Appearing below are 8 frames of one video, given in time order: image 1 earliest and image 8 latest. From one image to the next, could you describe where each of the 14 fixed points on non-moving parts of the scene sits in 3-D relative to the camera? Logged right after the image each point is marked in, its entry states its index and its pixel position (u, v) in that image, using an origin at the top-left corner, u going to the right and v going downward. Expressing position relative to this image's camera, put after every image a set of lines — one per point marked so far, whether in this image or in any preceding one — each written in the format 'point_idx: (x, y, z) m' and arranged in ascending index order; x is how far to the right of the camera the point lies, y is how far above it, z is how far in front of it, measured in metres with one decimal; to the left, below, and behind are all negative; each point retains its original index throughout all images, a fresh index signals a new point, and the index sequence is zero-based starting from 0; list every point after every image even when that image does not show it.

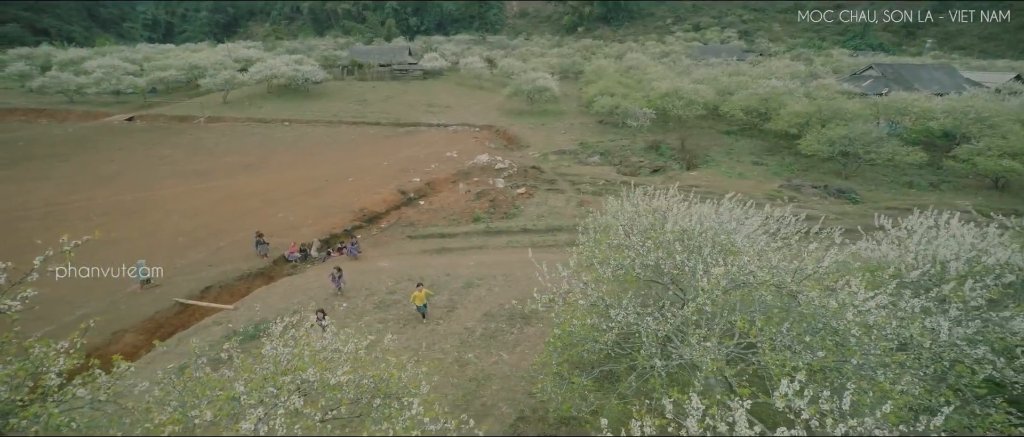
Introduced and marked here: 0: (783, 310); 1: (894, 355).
0: (+7.0, -2.3, +10.5) m
1: (+8.7, -3.1, +9.5) m
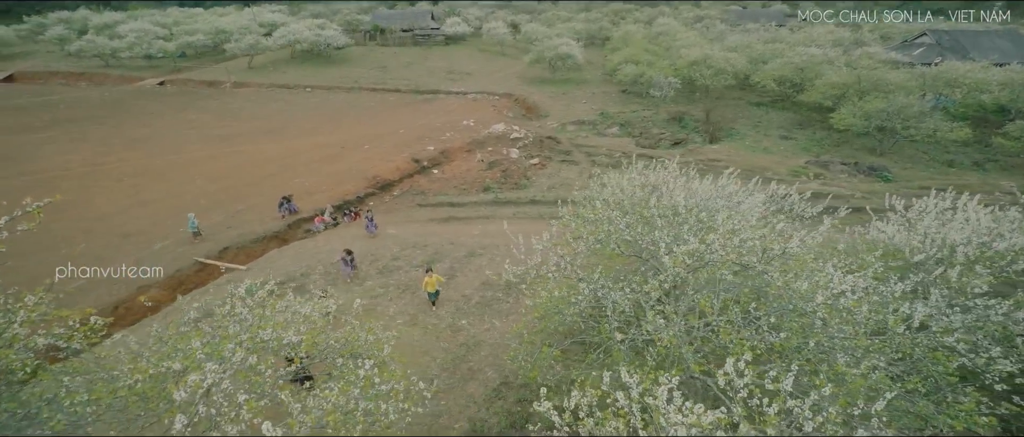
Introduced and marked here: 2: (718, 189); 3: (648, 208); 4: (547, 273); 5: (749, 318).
0: (+6.1, -1.8, +10.4) m
1: (+7.7, -2.7, +9.3) m
2: (+8.2, +1.2, +15.9) m
3: (+4.6, +0.3, +14.1) m
4: (+1.3, -1.6, +12.1) m
5: (+5.6, -2.4, +9.7) m
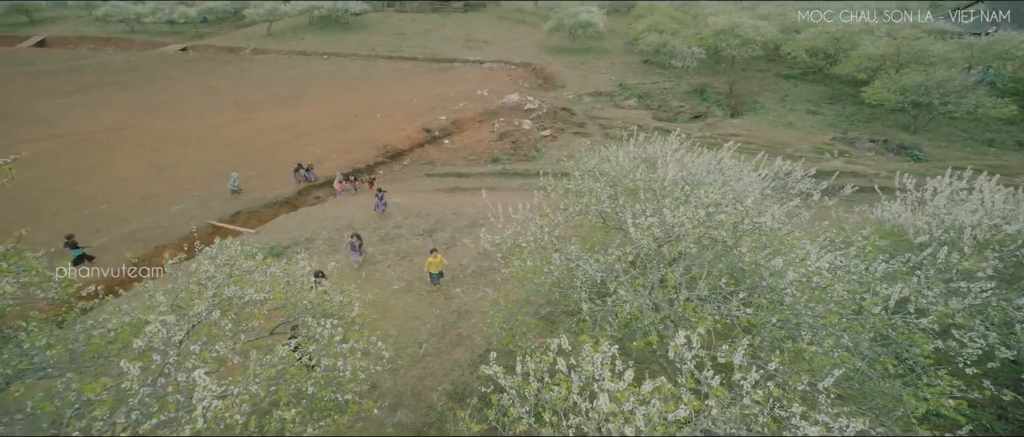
0: (+5.4, -1.1, +10.2) m
1: (+6.9, -2.2, +9.1) m
2: (+7.8, +2.1, +15.5) m
3: (+4.1, +1.2, +13.8) m
4: (+0.6, -0.7, +12.1) m
5: (+4.8, -1.7, +9.6) m
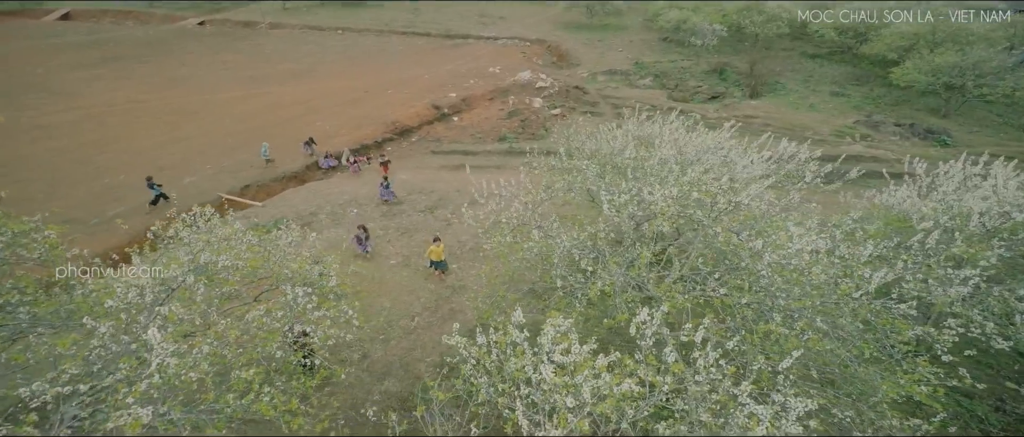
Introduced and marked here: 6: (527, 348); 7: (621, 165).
0: (+4.8, -0.6, +10.1) m
1: (+6.3, -1.8, +8.9) m
2: (+7.5, +2.8, +15.0) m
3: (+3.7, +1.9, +13.6) m
4: (+0.1, 0.0, +12.1) m
5: (+4.2, -1.3, +9.5) m
6: (+0.3, -2.1, +6.9) m
7: (+3.6, +1.7, +13.3) m
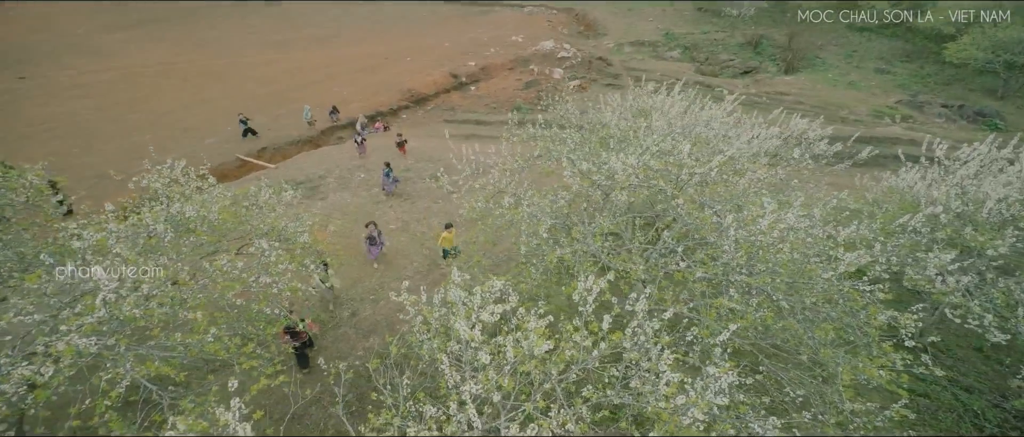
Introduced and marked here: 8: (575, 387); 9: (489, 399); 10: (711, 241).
0: (+4.0, 0.0, +9.8) m
1: (+5.3, -1.2, +8.7) m
2: (+7.1, +3.6, +14.4) m
3: (+3.2, +2.8, +13.2) m
4: (-0.6, +1.0, +12.1) m
5: (+3.3, -0.6, +9.3) m
6: (-0.8, -1.5, +7.1) m
7: (+3.0, +2.6, +12.9) m
8: (+1.0, -2.6, +6.6) m
9: (-0.3, -2.7, +6.3) m
10: (+4.4, -0.5, +9.2) m
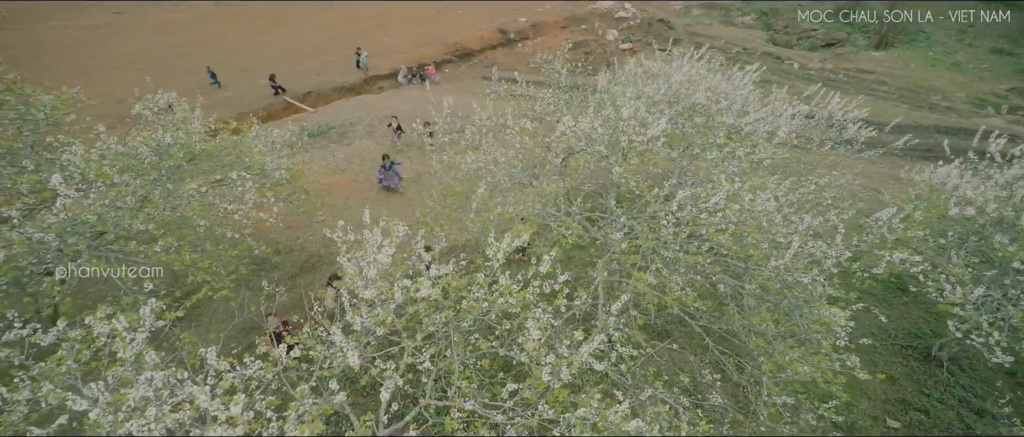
0: (+2.7, +0.7, +9.5) m
1: (+3.8, -0.8, +8.3) m
2: (+6.8, +4.3, +13.3) m
3: (+2.7, +3.8, +12.7) m
4: (-1.3, +2.3, +12.2) m
5: (+1.9, +0.1, +9.1) m
6: (-2.4, -0.5, +7.5) m
7: (+2.5, +3.6, +12.4) m
8: (-0.9, -1.9, +6.9) m
9: (-2.2, -1.9, +6.8) m
10: (+3.1, +0.1, +8.8) m
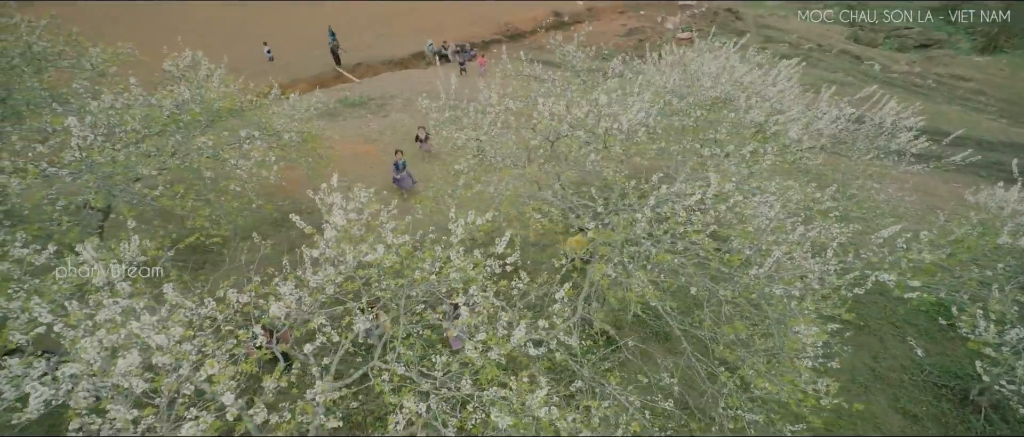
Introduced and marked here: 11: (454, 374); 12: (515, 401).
0: (+2.3, +0.9, +9.1) m
1: (+3.1, -0.7, +7.9) m
2: (+7.1, +4.2, +12.3) m
3: (+2.9, +4.1, +12.2) m
4: (-1.2, +3.0, +12.2) m
5: (+1.4, +0.4, +8.9) m
6: (-3.1, +0.2, +7.8) m
7: (+2.7, +3.9, +12.0) m
8: (-1.8, -1.4, +7.1) m
9: (-3.1, -1.2, +7.1) m
10: (+2.5, +0.2, +8.5) m
11: (-0.9, -2.5, +6.7) m
12: (0.0, -2.6, +6.0) m
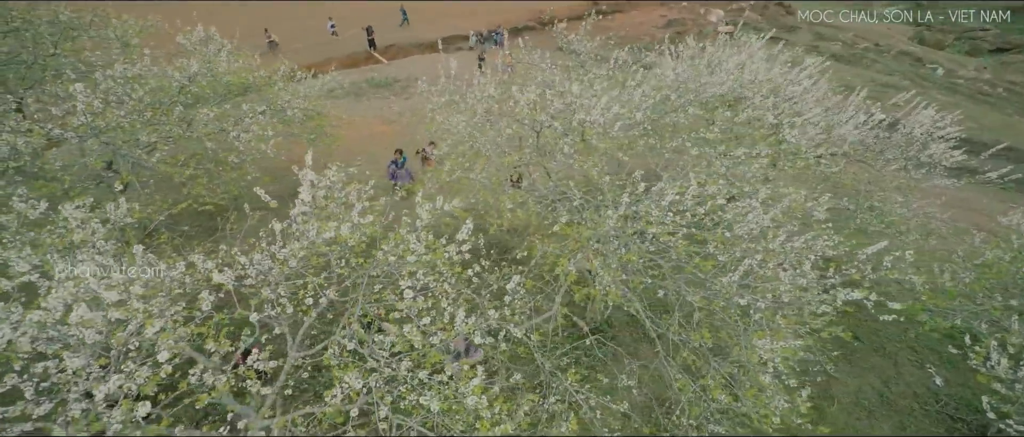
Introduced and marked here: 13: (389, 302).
0: (+1.9, +1.0, +8.9) m
1: (+2.5, -0.7, +7.7) m
2: (+7.1, +4.0, +11.6) m
3: (+2.9, +4.2, +11.8) m
4: (-1.3, +3.4, +12.2) m
5: (+0.9, +0.5, +8.7) m
6: (-3.7, +0.6, +8.0) m
7: (+2.6, +4.0, +11.6) m
8: (-2.6, -1.0, +7.2) m
9: (-3.9, -0.8, +7.4) m
10: (+2.0, +0.3, +8.2) m
11: (-1.8, -2.2, +6.8) m
12: (-0.9, -2.4, +6.0) m
13: (-2.1, -1.4, +7.0) m
